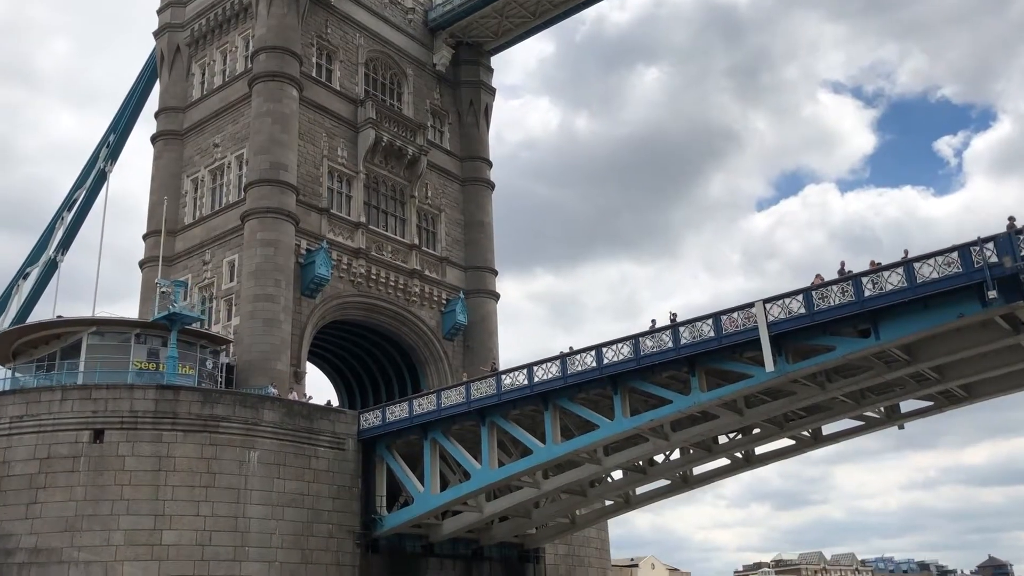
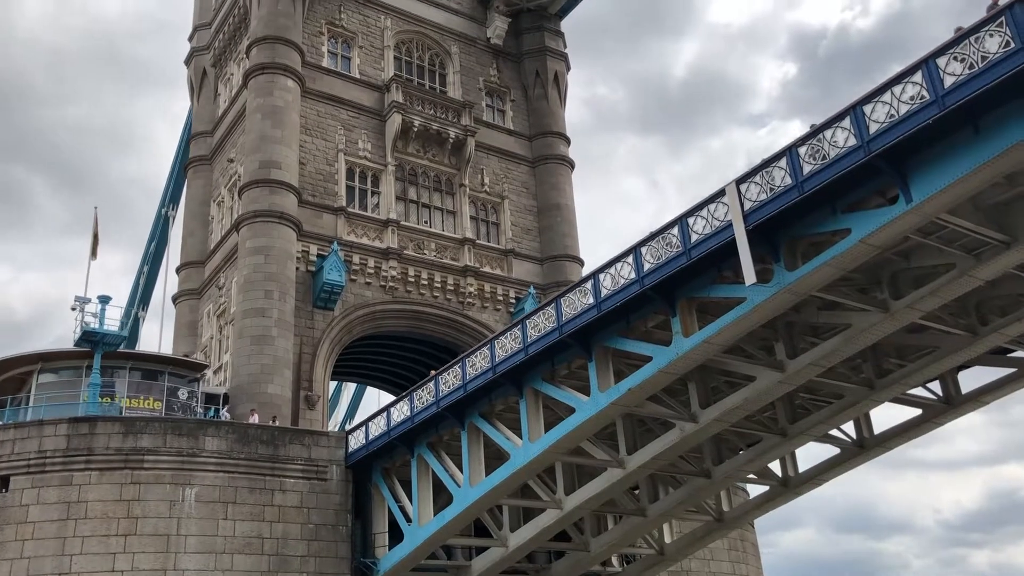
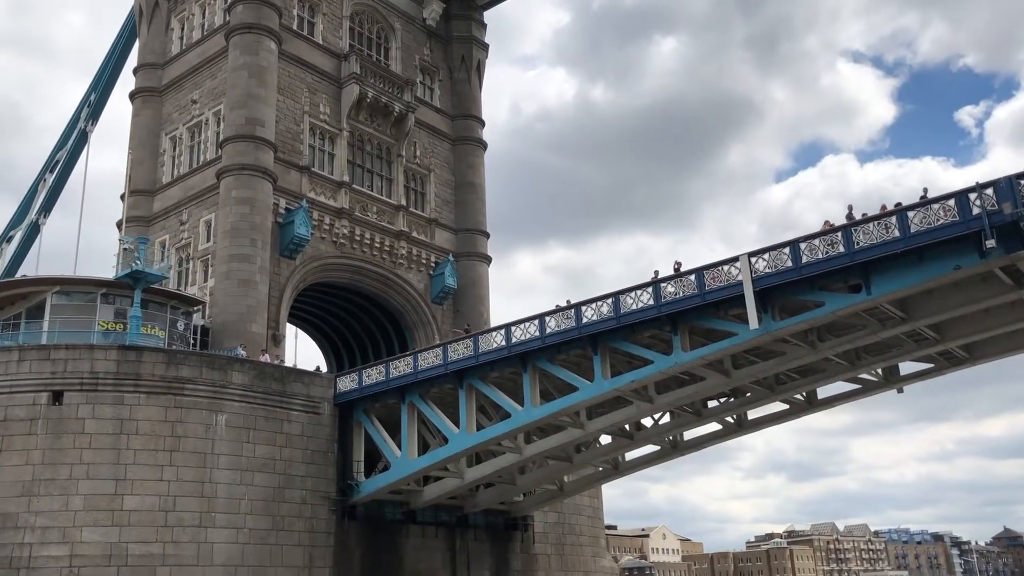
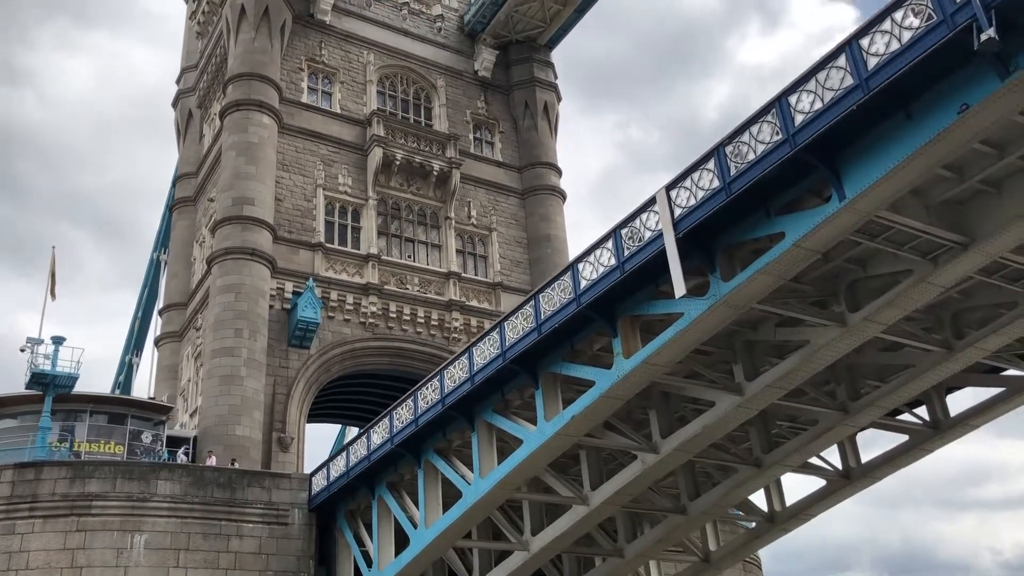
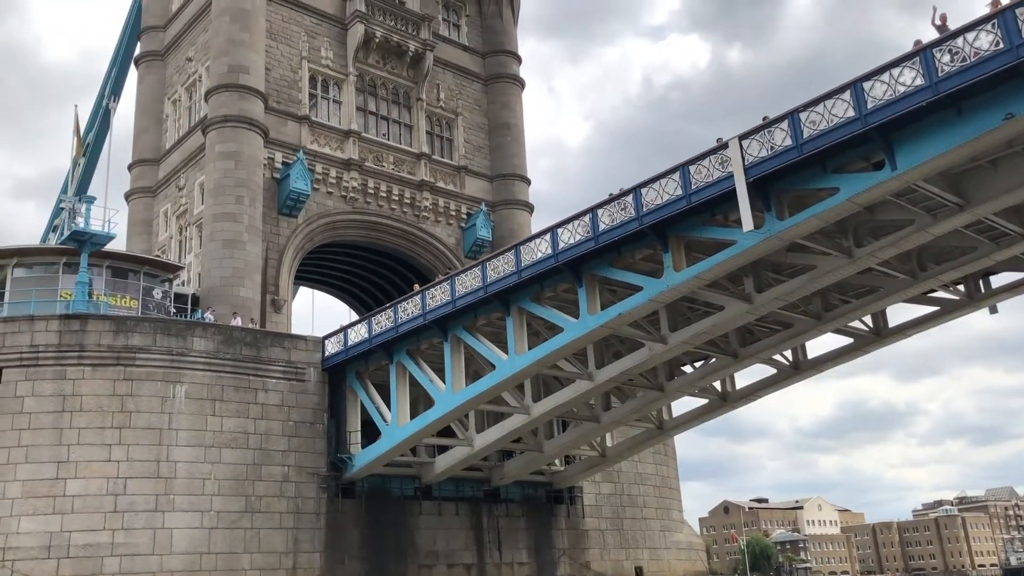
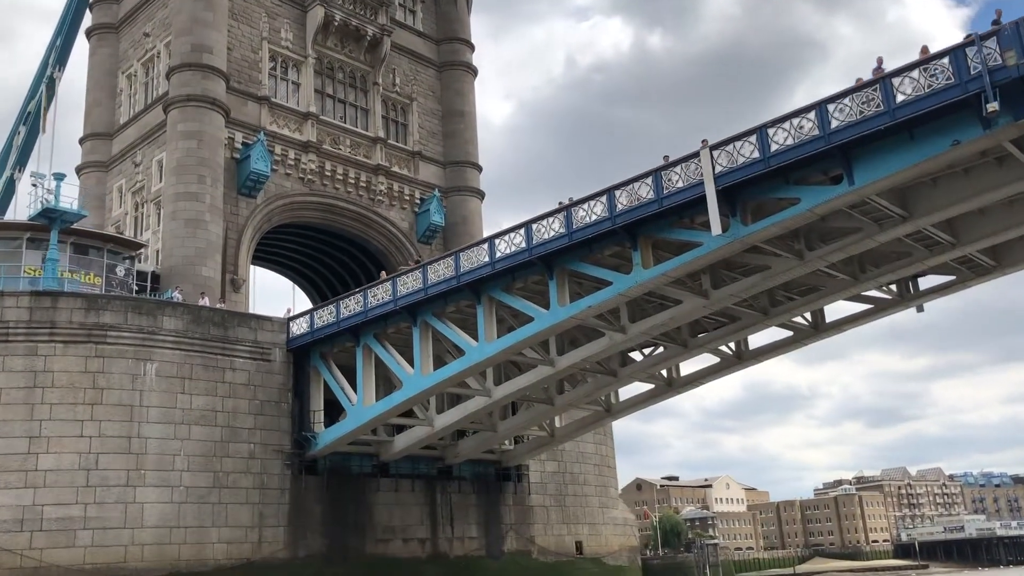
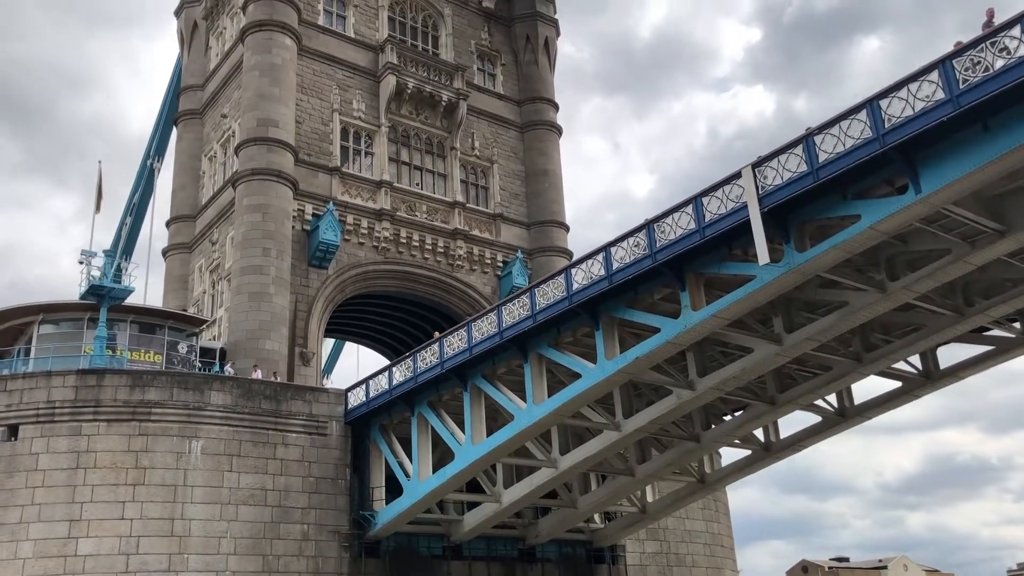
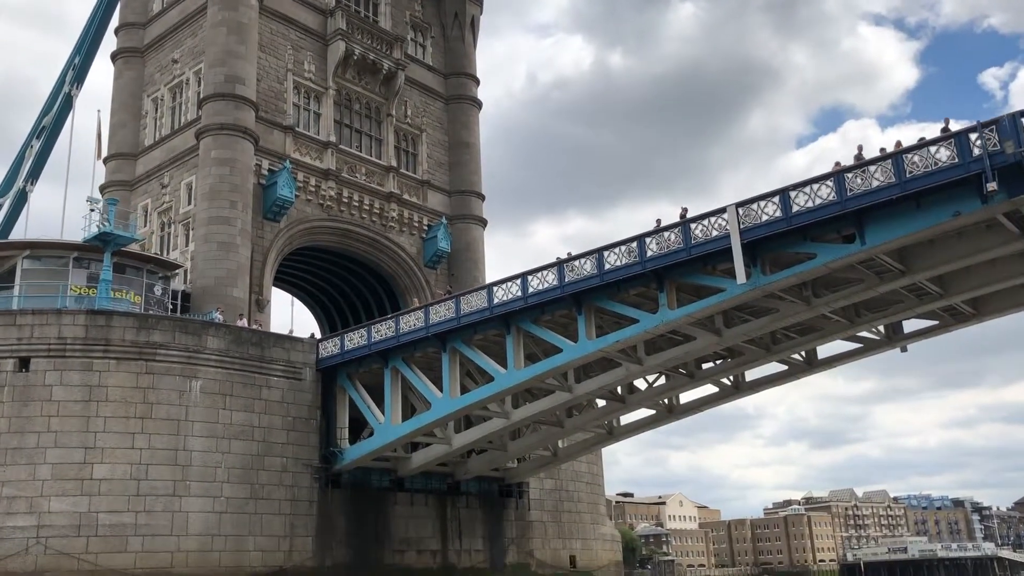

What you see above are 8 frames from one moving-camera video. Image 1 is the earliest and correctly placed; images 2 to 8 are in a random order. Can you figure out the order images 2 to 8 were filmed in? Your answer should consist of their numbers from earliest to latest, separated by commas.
3, 8, 6, 5, 7, 2, 4
